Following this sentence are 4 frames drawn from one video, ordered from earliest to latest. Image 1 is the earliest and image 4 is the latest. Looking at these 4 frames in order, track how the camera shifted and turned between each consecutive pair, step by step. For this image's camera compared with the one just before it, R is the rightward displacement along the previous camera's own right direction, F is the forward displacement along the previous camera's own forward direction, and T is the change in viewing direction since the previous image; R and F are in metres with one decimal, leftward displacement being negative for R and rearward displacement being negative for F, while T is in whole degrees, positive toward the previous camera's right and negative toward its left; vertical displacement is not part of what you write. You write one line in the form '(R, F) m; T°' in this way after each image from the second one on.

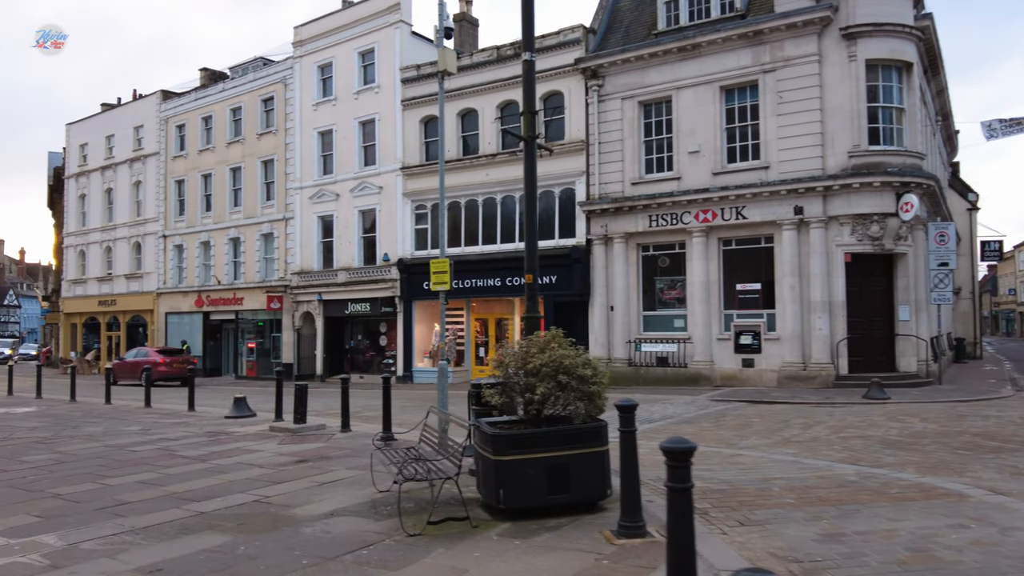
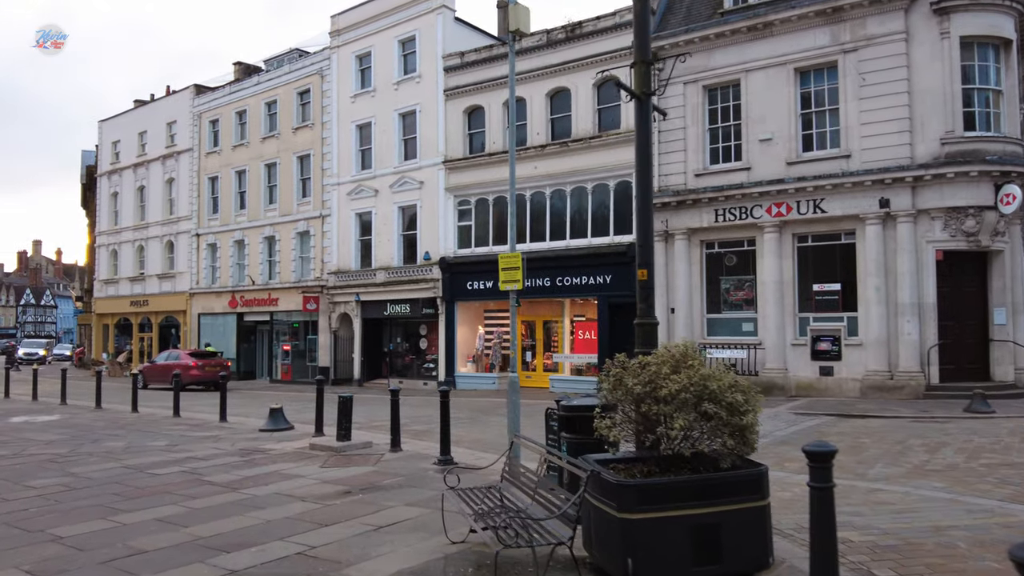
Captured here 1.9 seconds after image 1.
(-0.5, +1.6) m; -2°
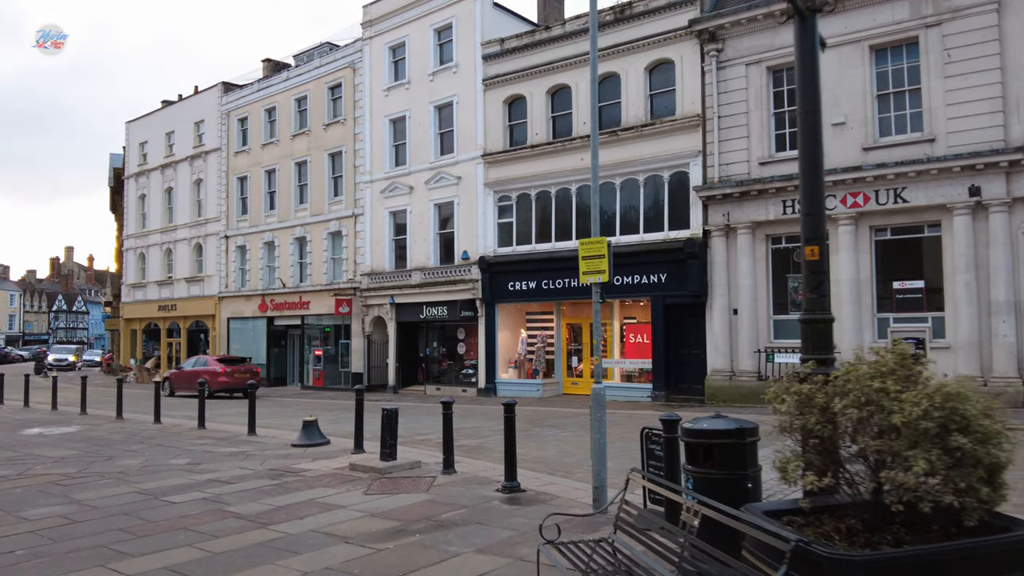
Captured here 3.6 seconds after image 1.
(-0.5, +1.5) m; -2°
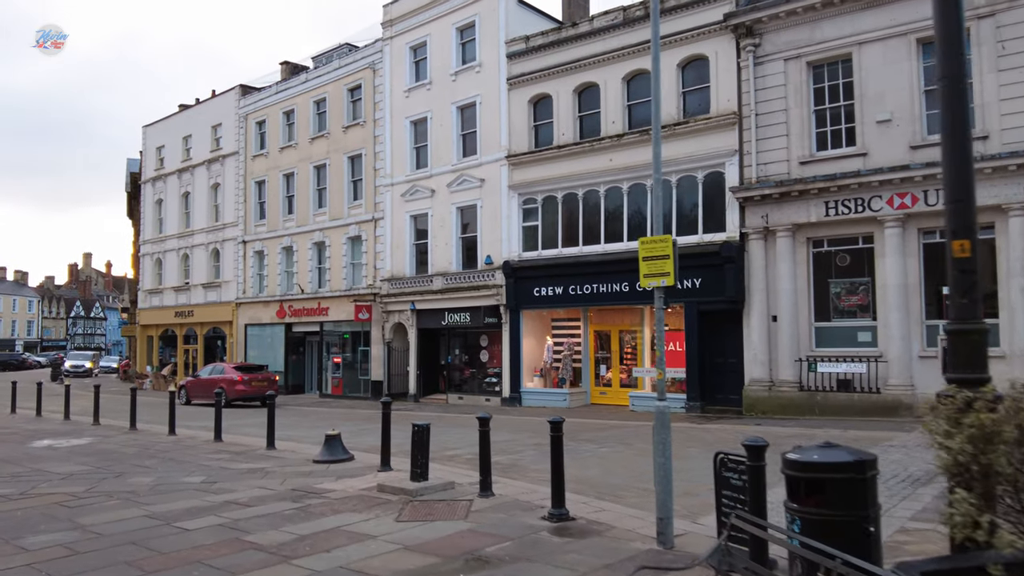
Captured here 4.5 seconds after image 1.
(-0.3, +0.8) m; -1°
